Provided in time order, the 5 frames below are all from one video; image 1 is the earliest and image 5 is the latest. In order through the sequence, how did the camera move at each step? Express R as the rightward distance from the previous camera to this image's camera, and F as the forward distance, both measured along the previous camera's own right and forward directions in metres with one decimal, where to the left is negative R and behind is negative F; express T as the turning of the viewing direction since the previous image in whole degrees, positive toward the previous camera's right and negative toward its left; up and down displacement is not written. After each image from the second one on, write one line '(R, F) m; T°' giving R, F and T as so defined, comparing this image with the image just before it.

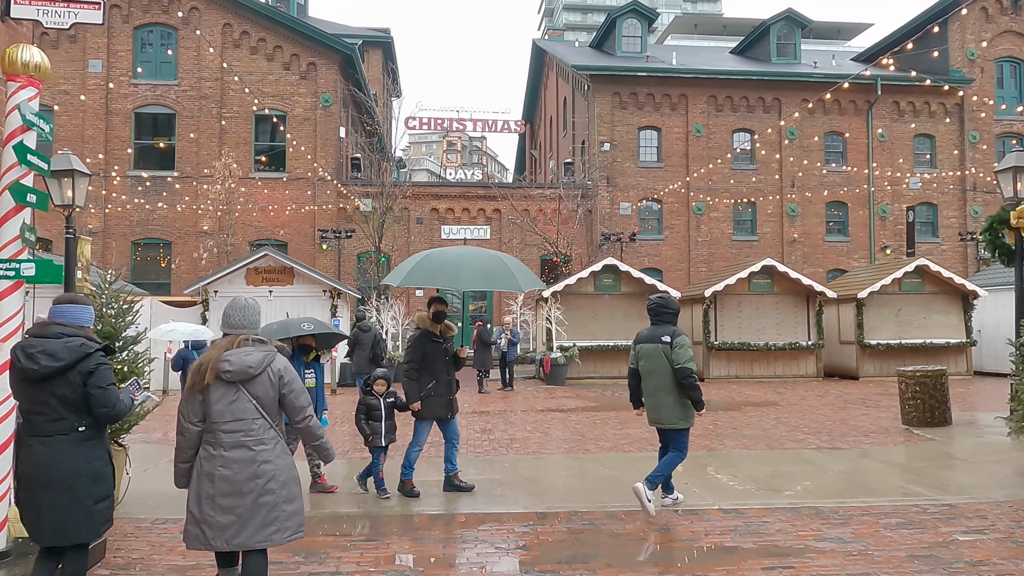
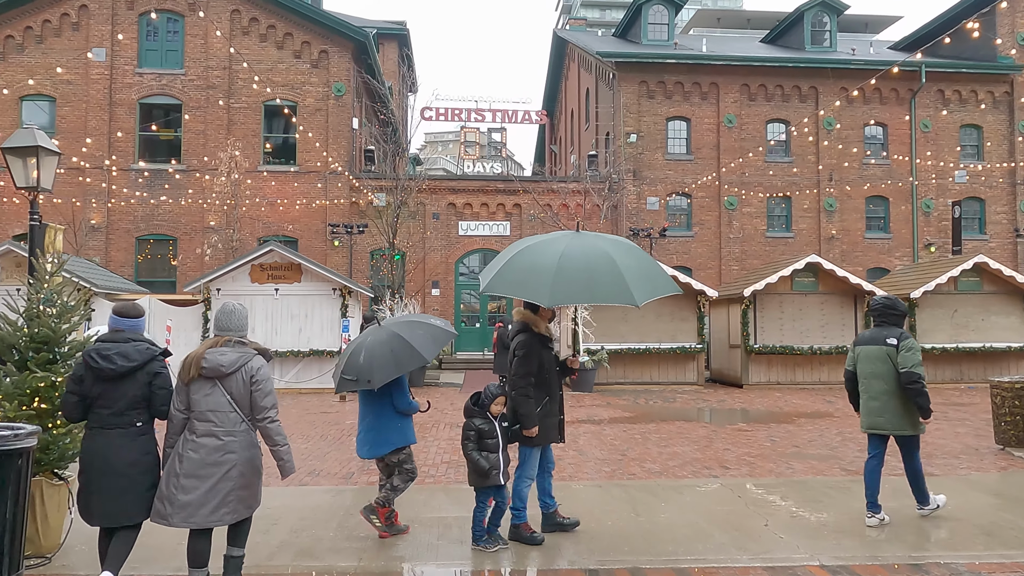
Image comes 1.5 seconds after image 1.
(-0.1, +1.2) m; -1°
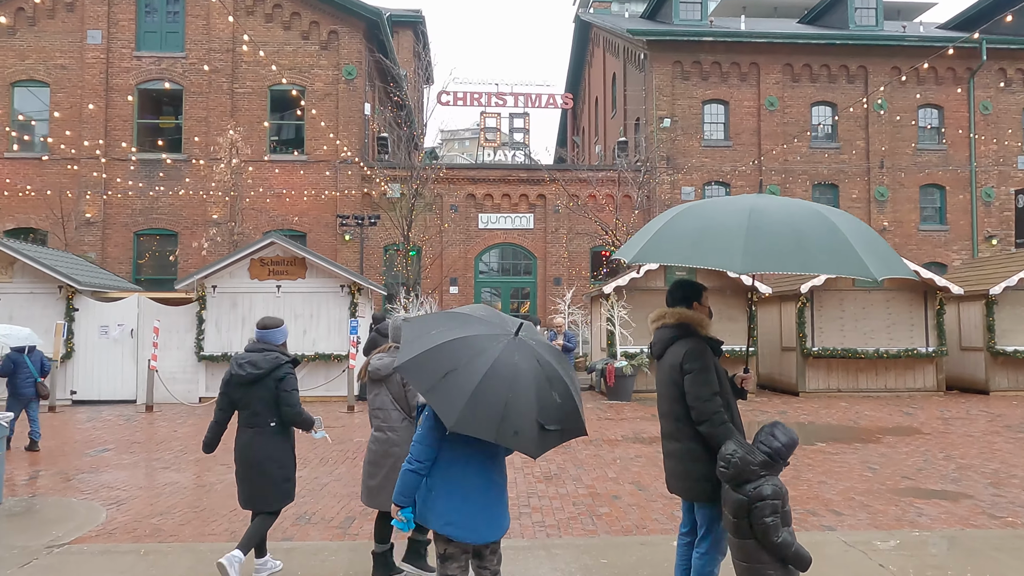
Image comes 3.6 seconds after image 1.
(-0.2, +1.6) m; -1°
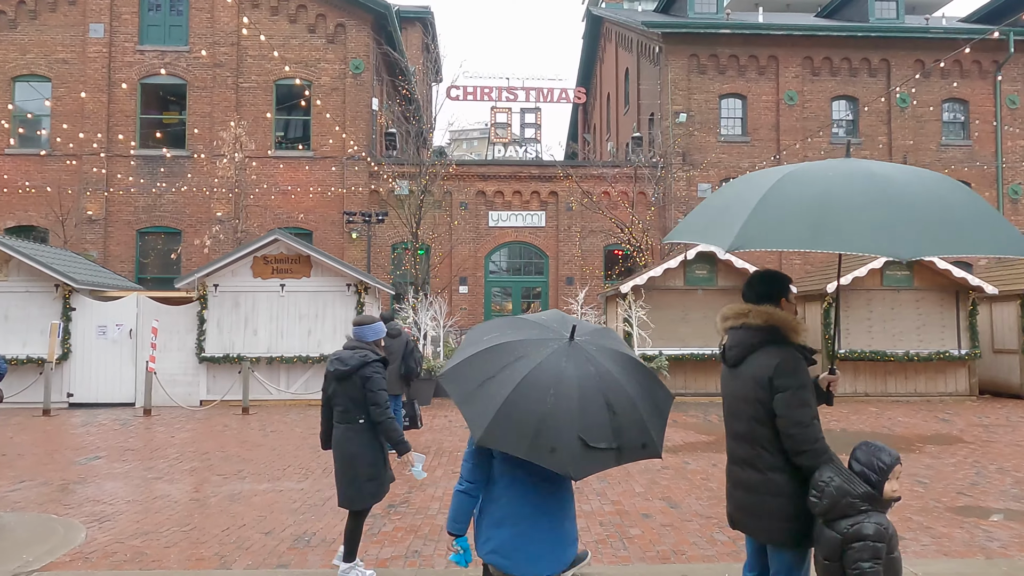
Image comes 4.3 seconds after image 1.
(-0.1, +0.5) m; -1°
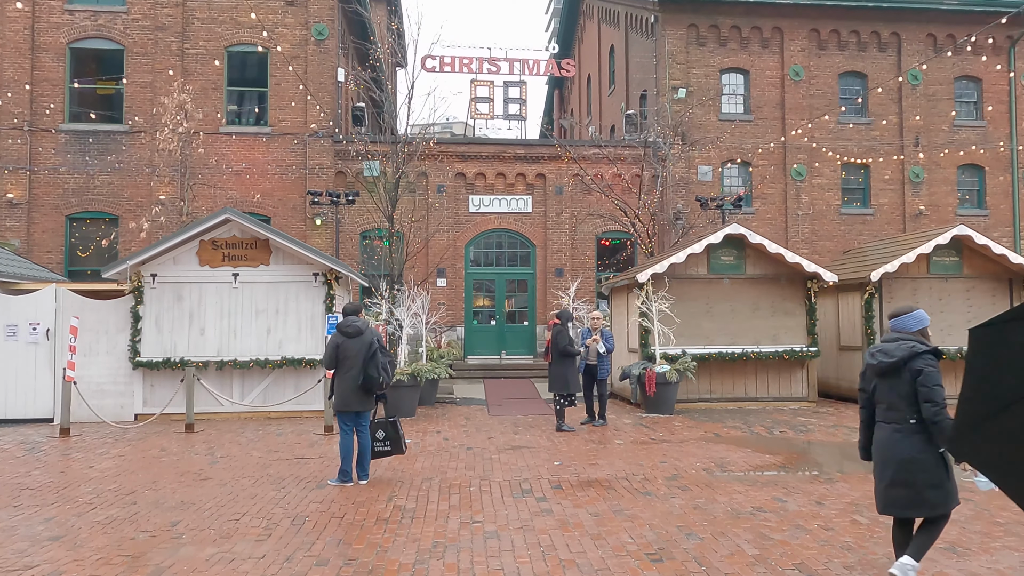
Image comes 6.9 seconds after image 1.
(-0.6, +2.0) m; +3°
